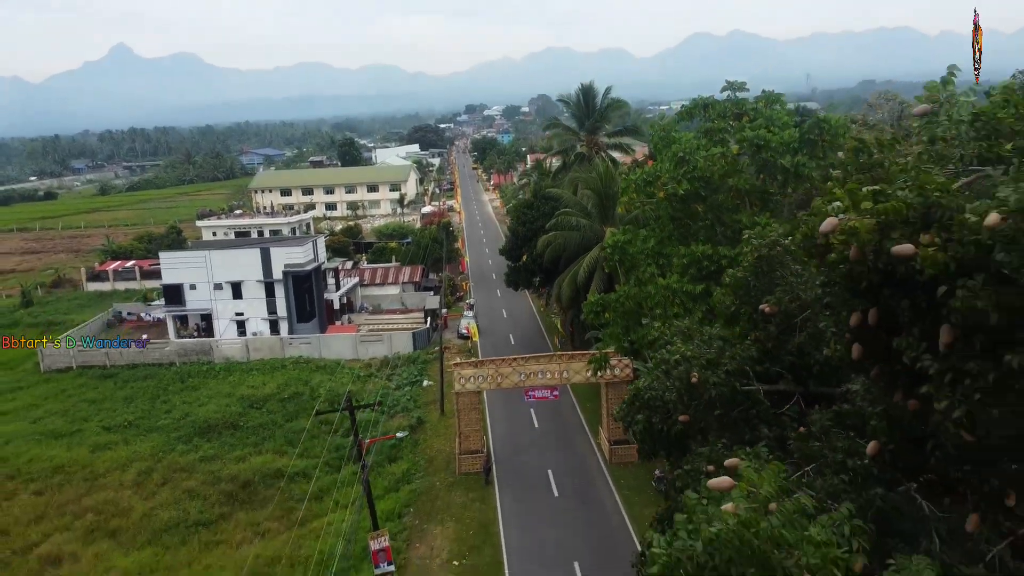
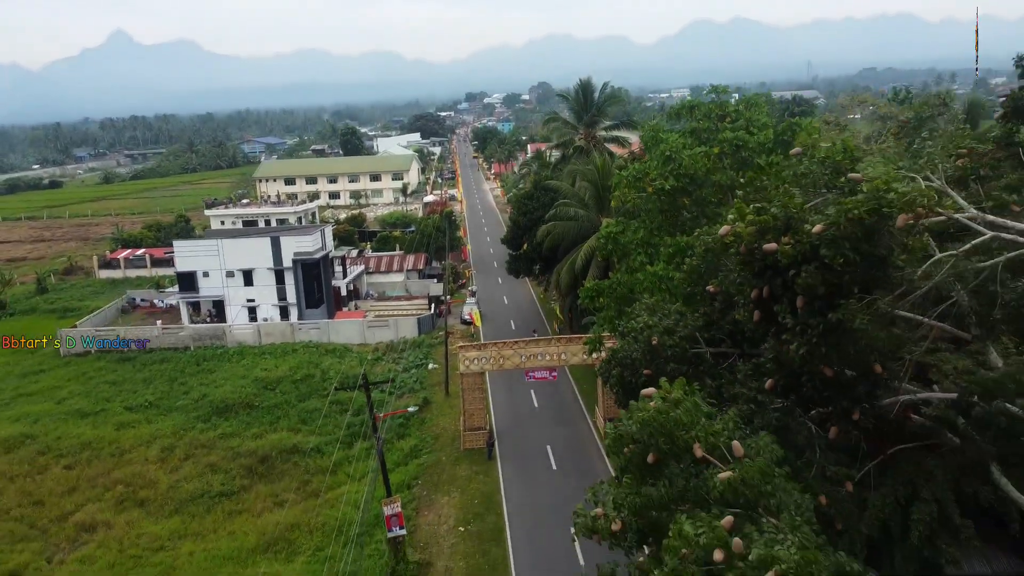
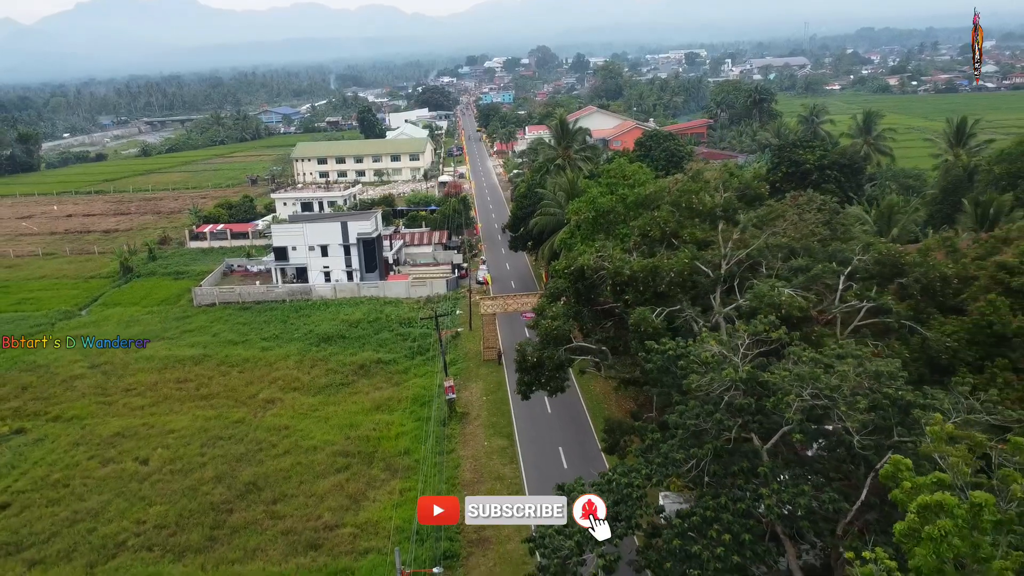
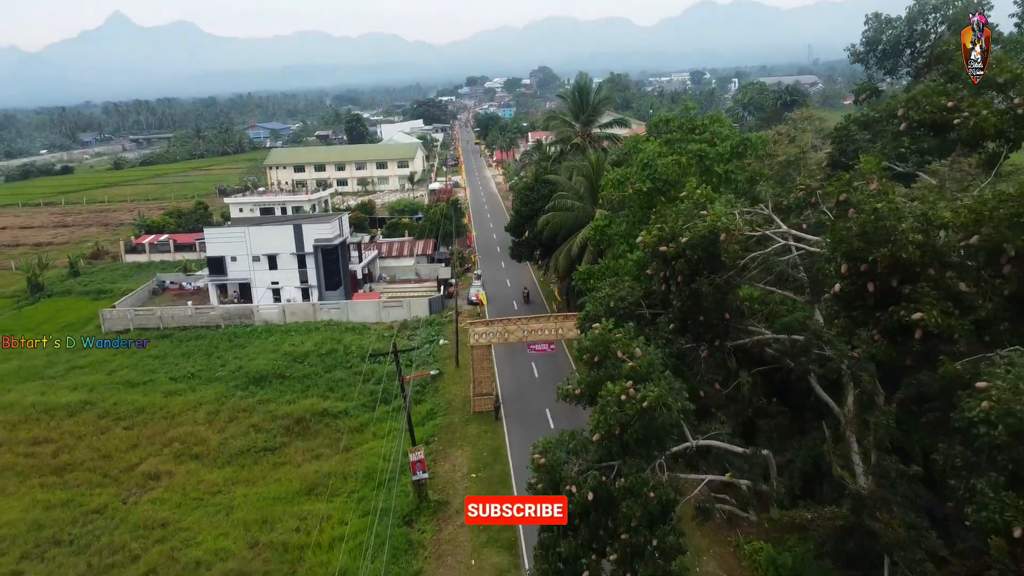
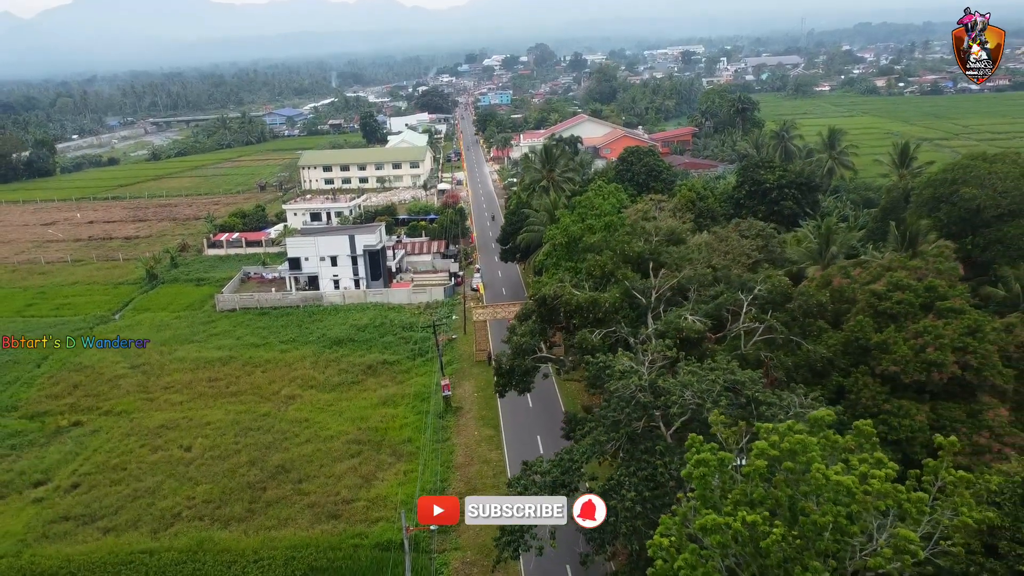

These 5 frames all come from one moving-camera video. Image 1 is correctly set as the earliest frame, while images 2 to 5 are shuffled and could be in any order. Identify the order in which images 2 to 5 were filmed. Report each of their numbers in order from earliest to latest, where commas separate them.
2, 4, 3, 5
